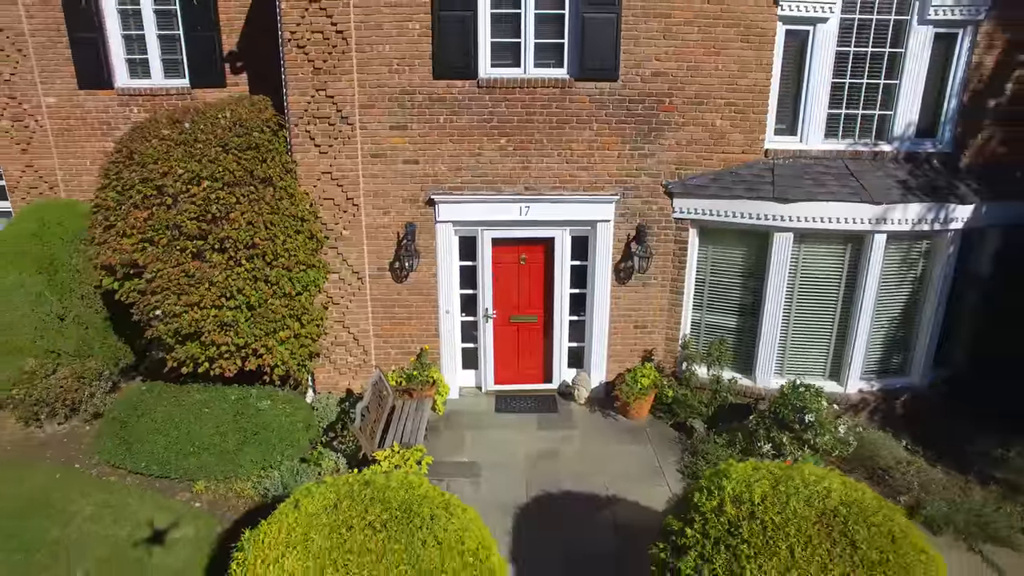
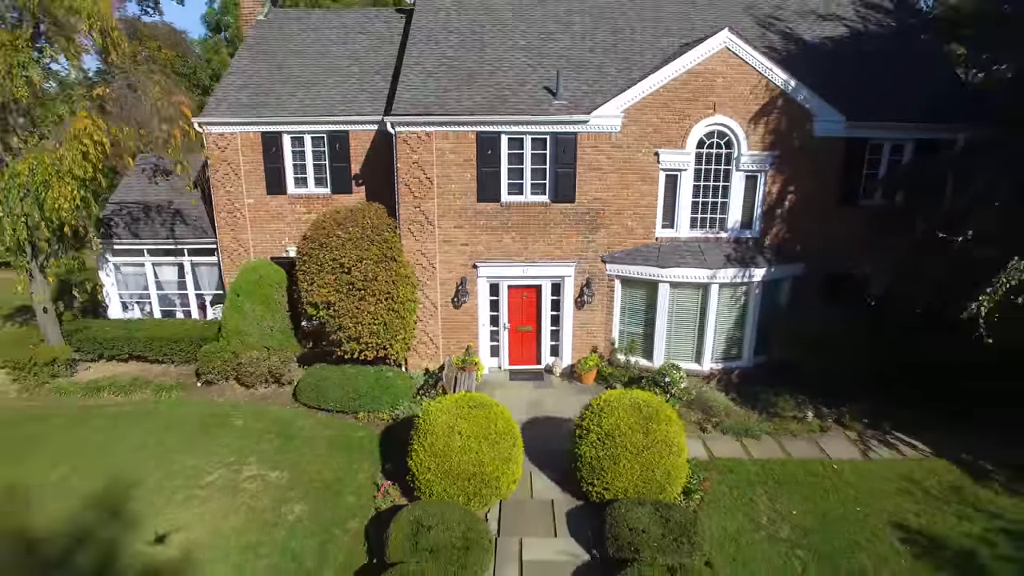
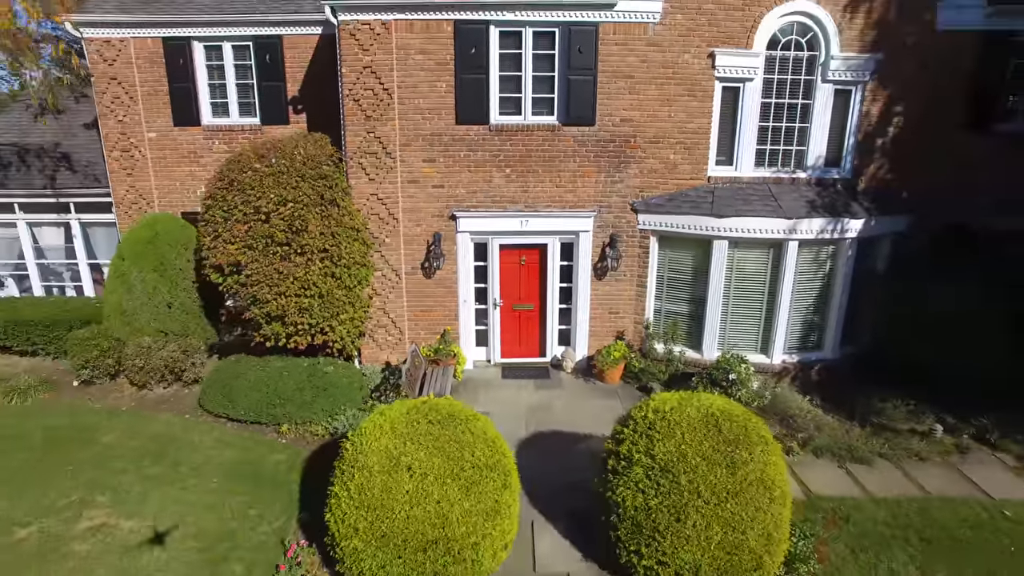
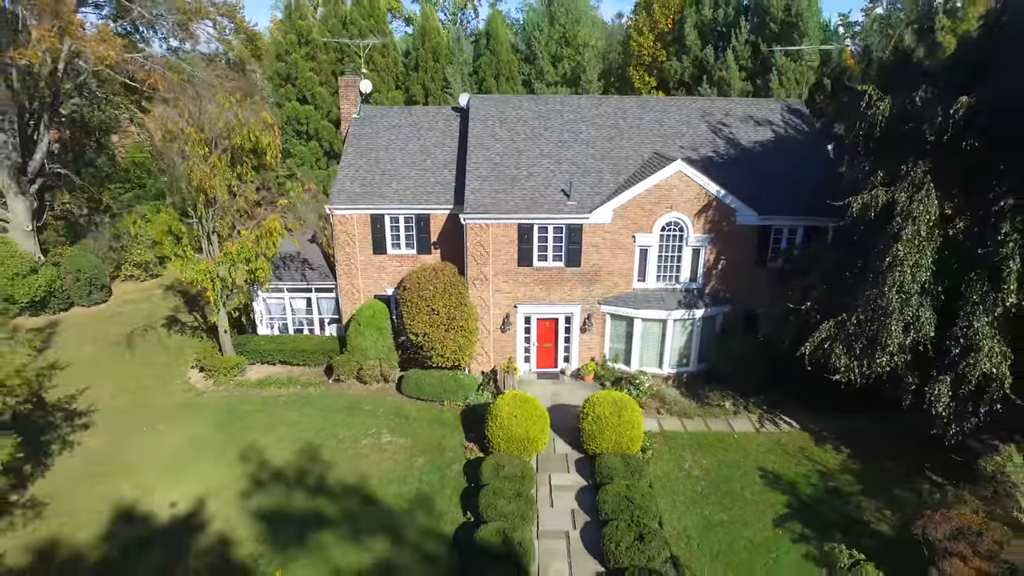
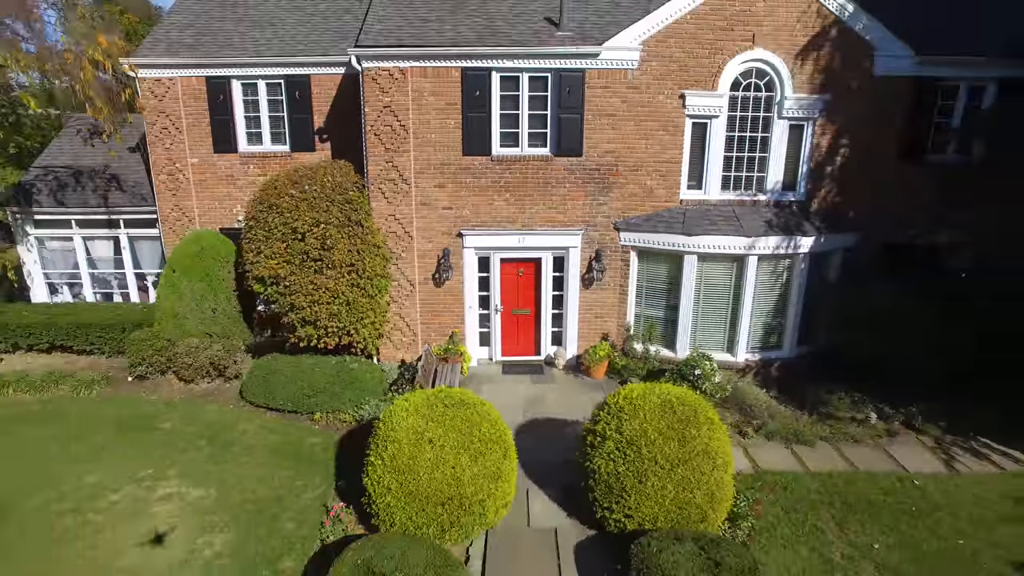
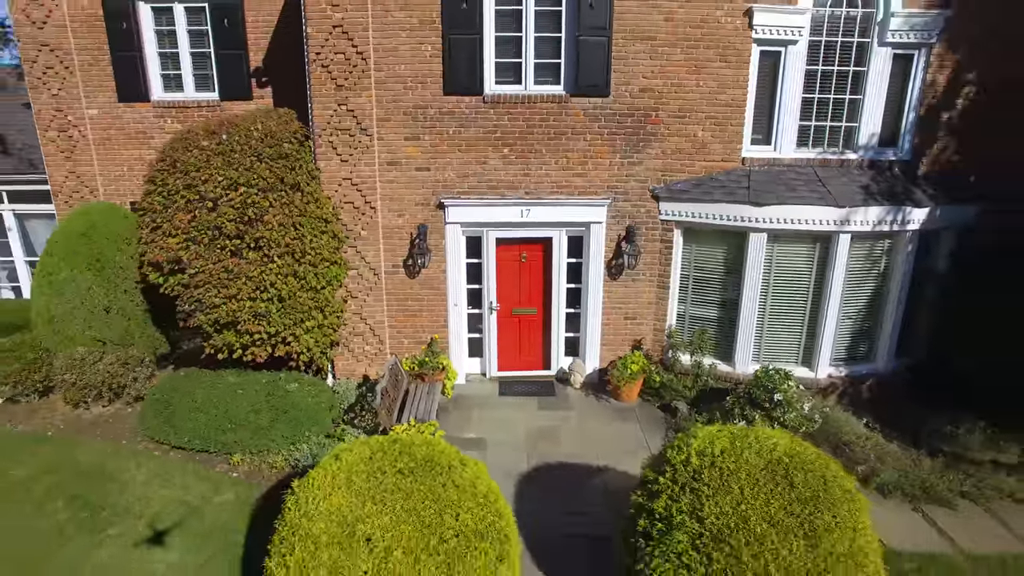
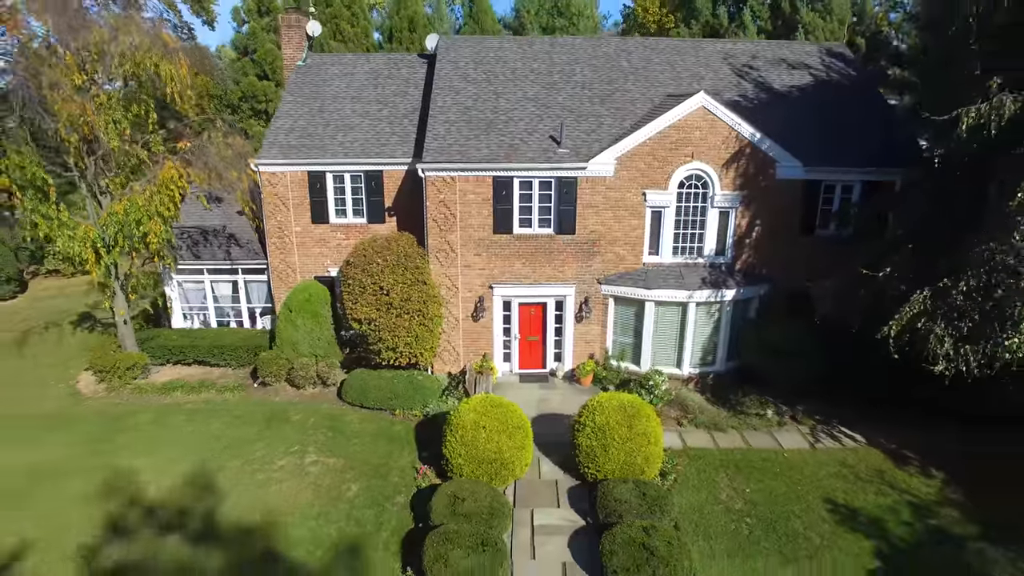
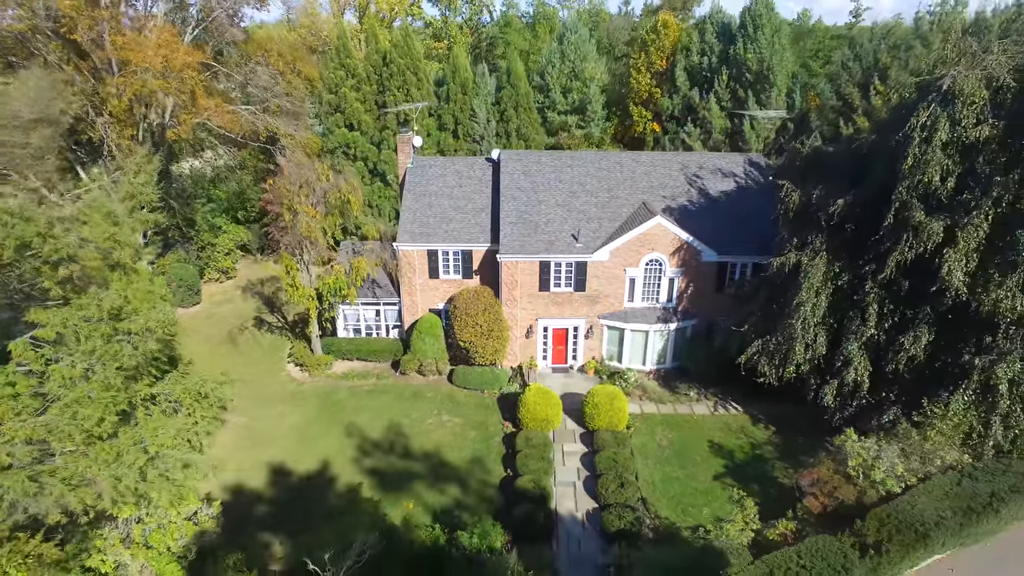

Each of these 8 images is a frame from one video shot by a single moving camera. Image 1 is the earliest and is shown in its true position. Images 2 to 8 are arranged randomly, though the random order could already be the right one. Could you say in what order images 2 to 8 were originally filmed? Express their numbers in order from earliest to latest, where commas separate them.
6, 3, 5, 2, 7, 4, 8
